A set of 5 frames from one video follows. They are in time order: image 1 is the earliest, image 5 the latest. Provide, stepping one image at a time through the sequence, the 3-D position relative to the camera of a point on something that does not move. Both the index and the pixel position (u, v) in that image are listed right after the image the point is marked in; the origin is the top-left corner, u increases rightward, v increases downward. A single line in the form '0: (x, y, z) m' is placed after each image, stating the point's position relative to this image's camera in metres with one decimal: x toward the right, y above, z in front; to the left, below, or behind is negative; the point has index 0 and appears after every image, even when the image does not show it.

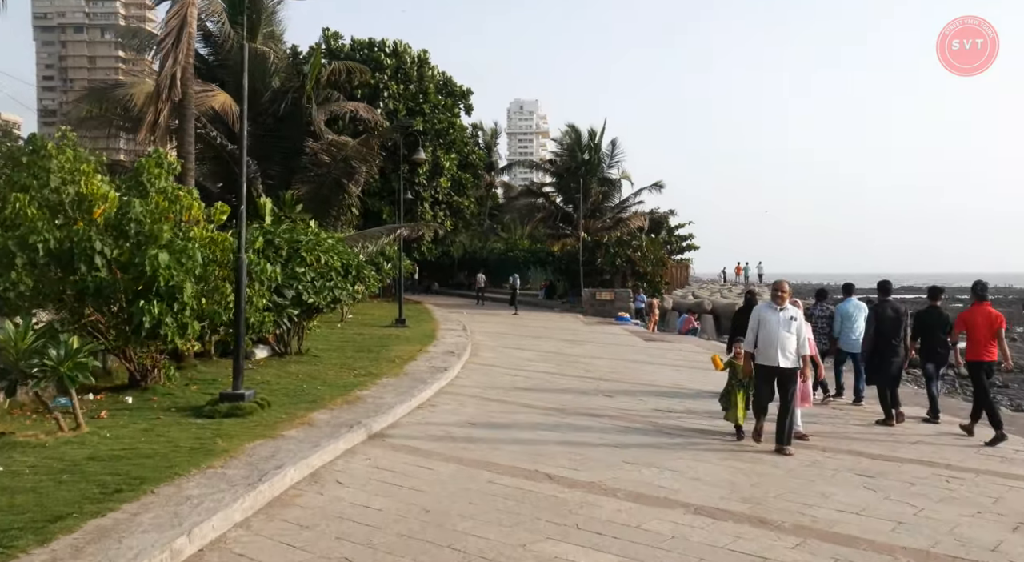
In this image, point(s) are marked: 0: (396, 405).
0: (-1.3, -1.4, +9.3) m
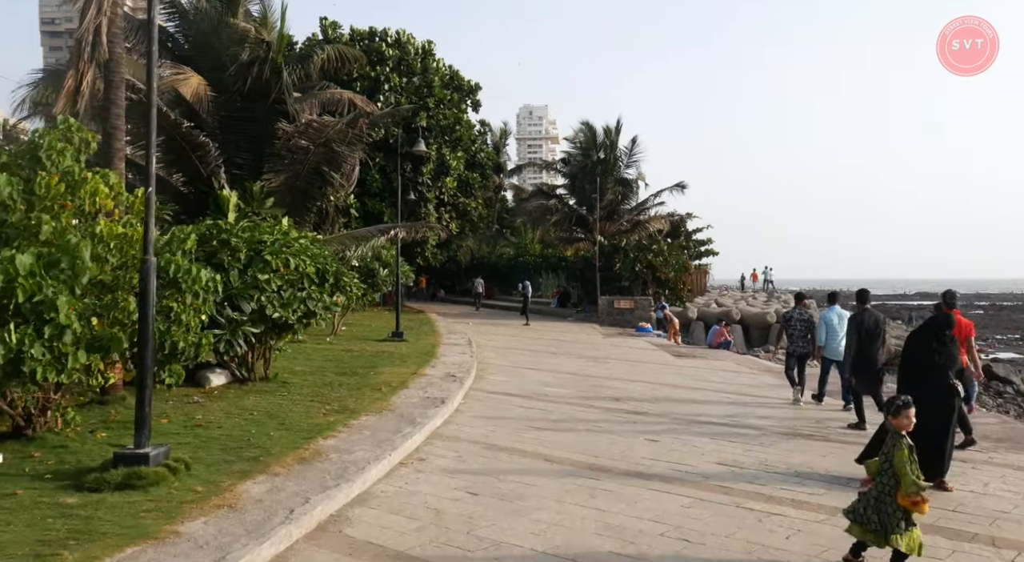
0: (-1.2, -1.5, +6.8) m
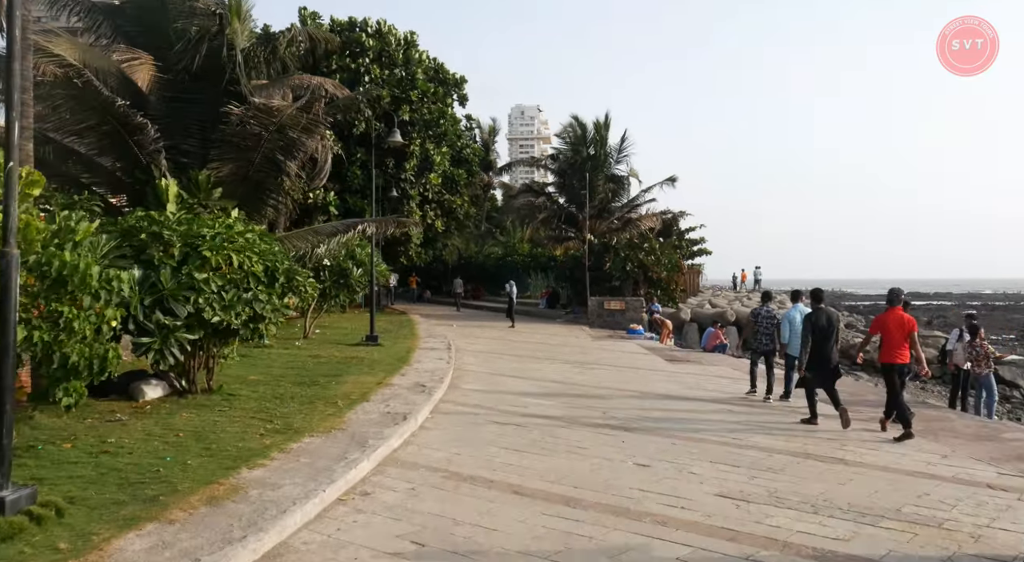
0: (-1.5, -1.5, +5.5) m
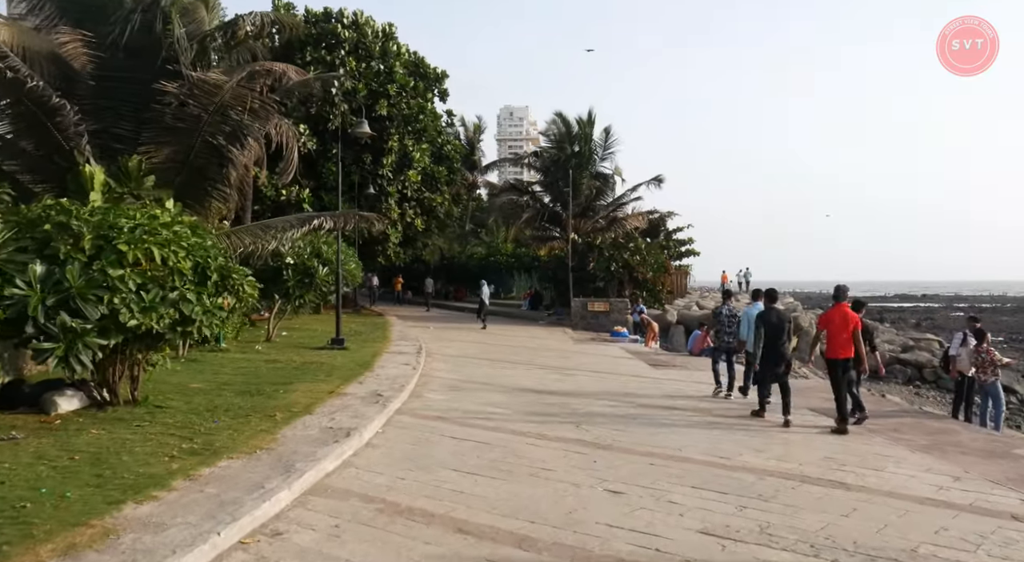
0: (-1.8, -1.5, +4.5) m
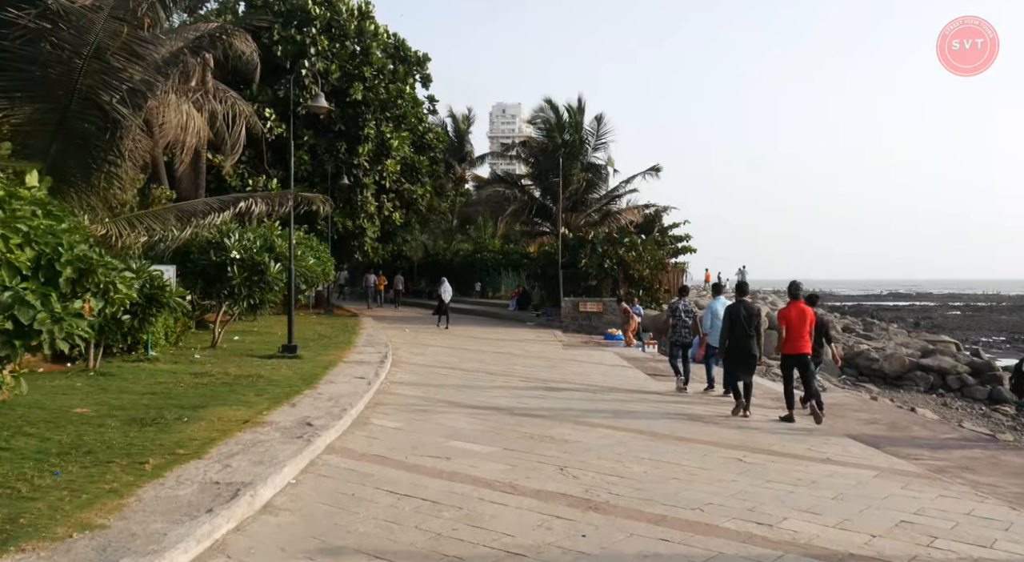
0: (-2.1, -1.5, +2.1) m
